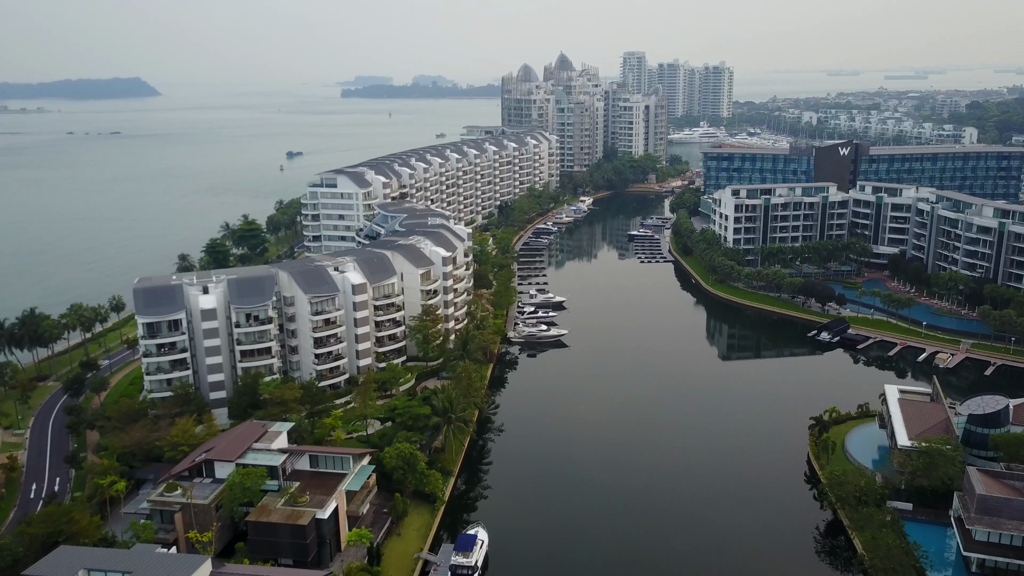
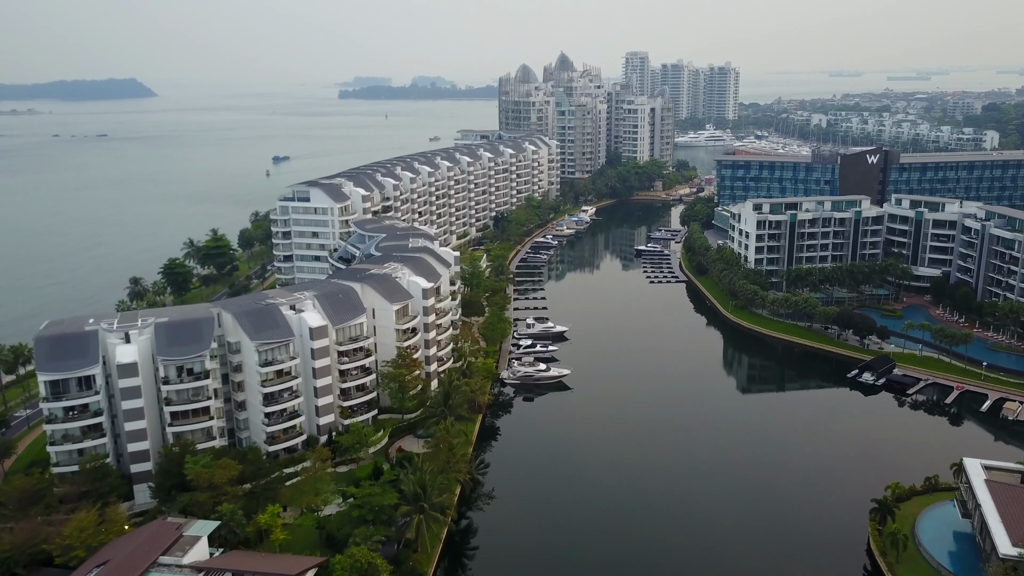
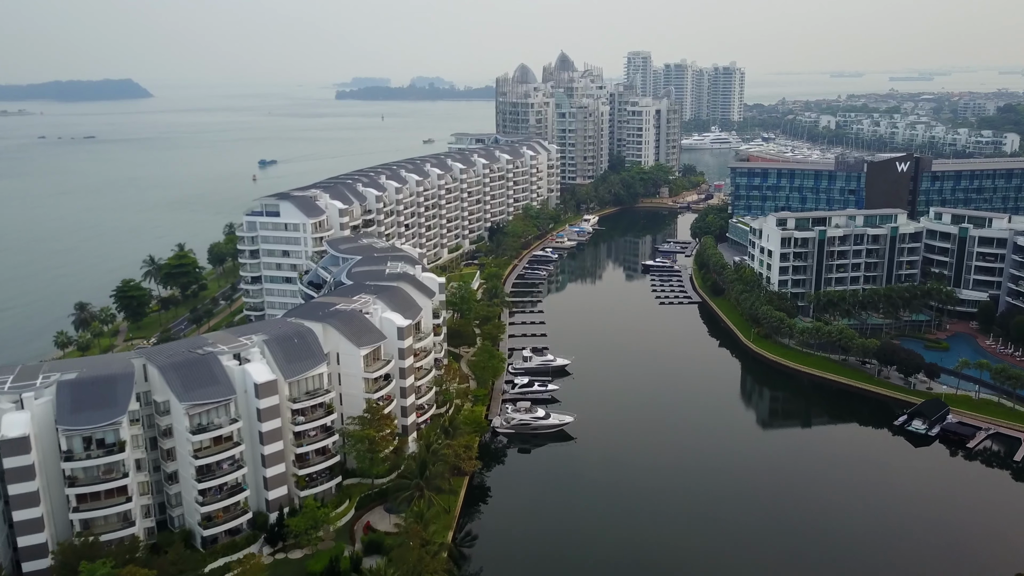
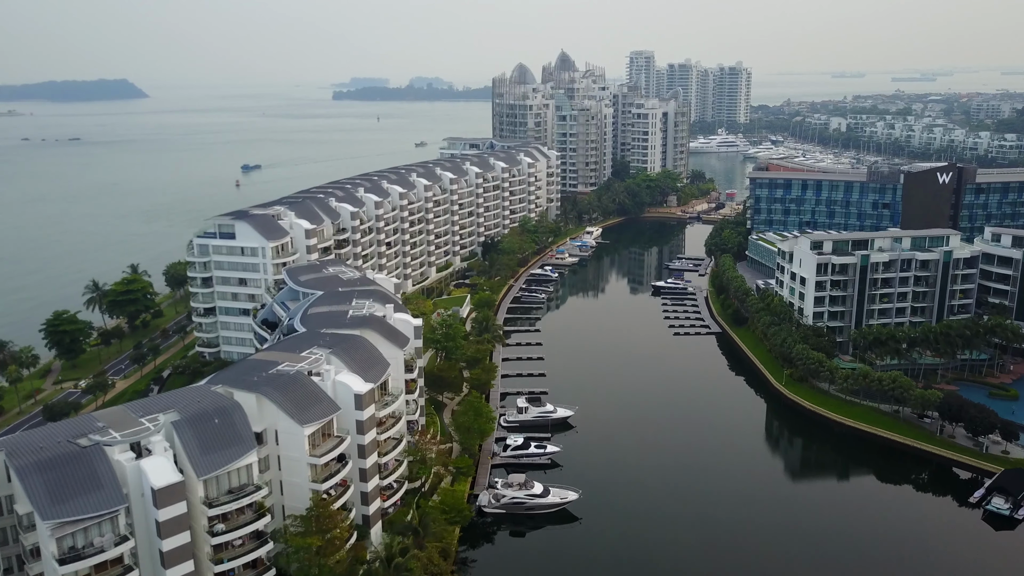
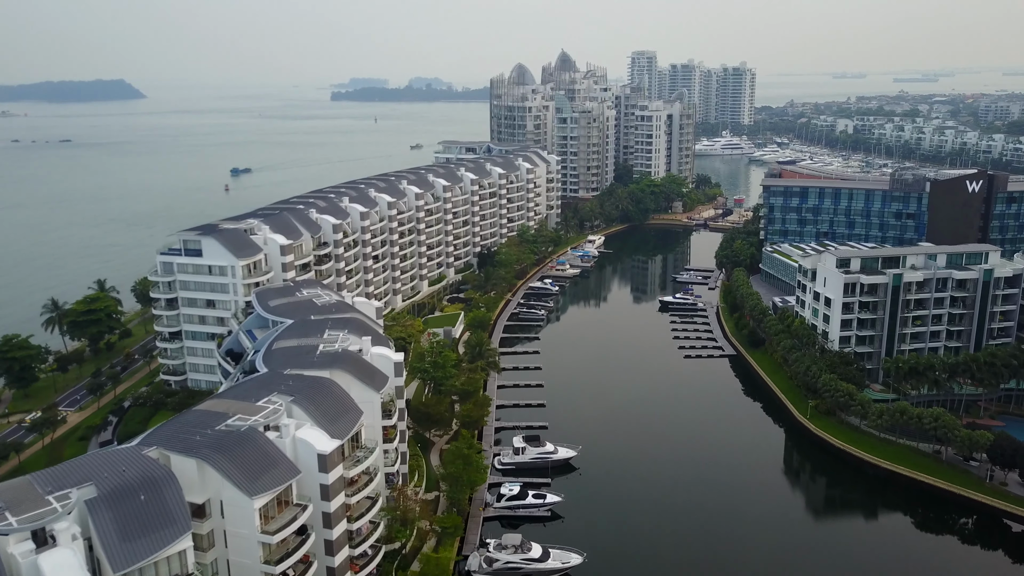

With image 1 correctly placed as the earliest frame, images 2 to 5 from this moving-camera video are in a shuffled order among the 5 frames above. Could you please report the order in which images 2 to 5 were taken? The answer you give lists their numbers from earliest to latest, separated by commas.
2, 3, 4, 5
